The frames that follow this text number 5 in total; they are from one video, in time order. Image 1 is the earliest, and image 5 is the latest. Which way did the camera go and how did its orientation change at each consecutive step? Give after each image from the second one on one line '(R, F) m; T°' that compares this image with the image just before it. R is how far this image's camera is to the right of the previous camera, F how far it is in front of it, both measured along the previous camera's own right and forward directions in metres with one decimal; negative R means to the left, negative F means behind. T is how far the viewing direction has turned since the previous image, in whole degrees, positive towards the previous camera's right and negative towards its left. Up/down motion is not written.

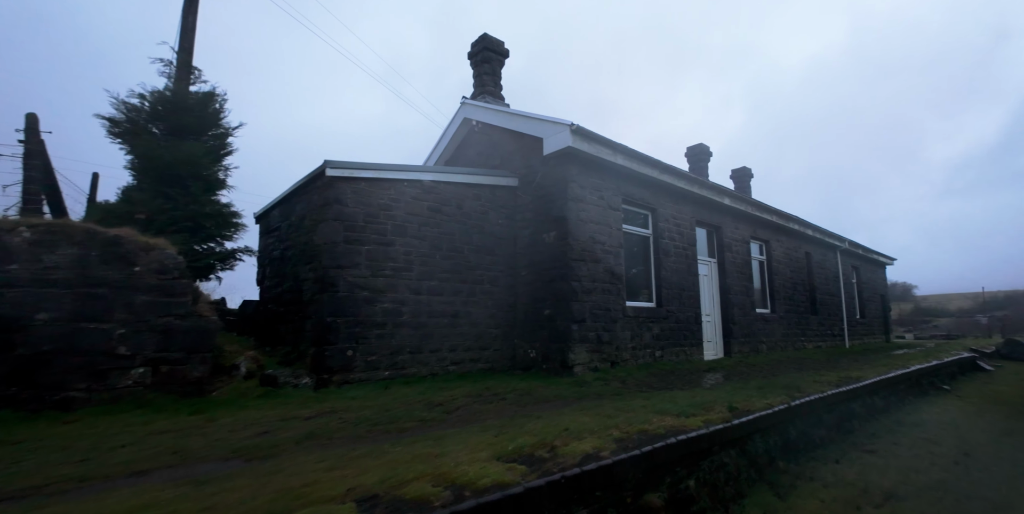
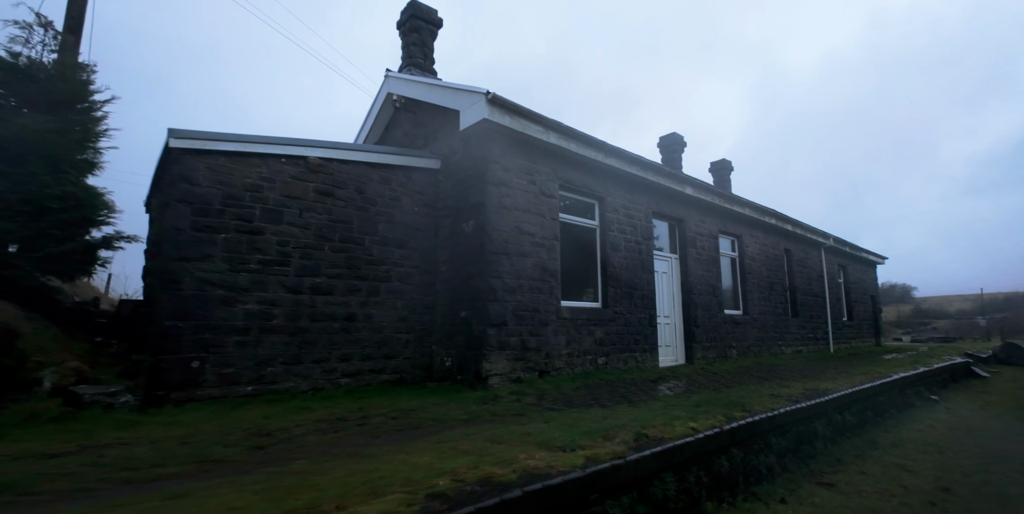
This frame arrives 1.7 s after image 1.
(+1.2, +0.9) m; 0°
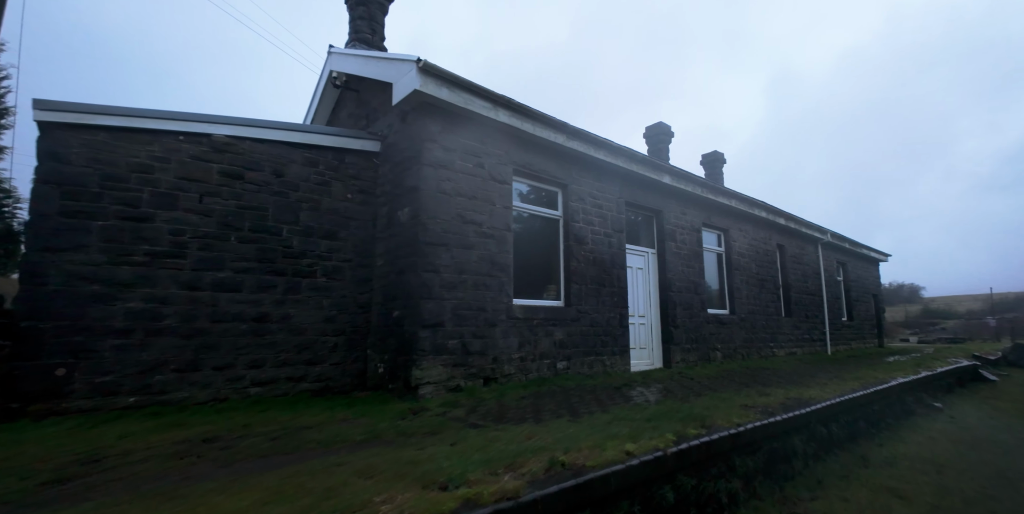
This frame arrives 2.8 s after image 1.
(+0.7, +0.6) m; -1°
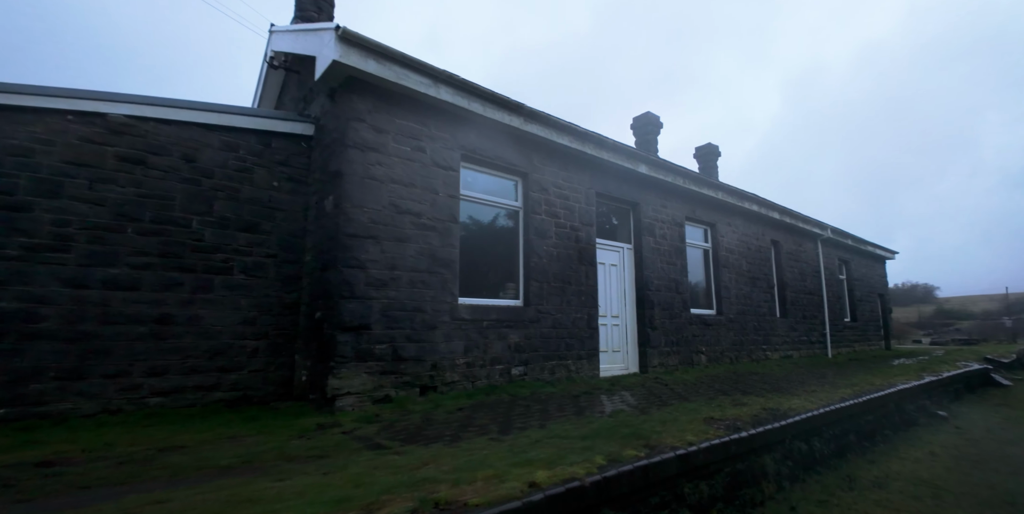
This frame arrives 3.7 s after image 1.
(+0.7, +0.5) m; -1°
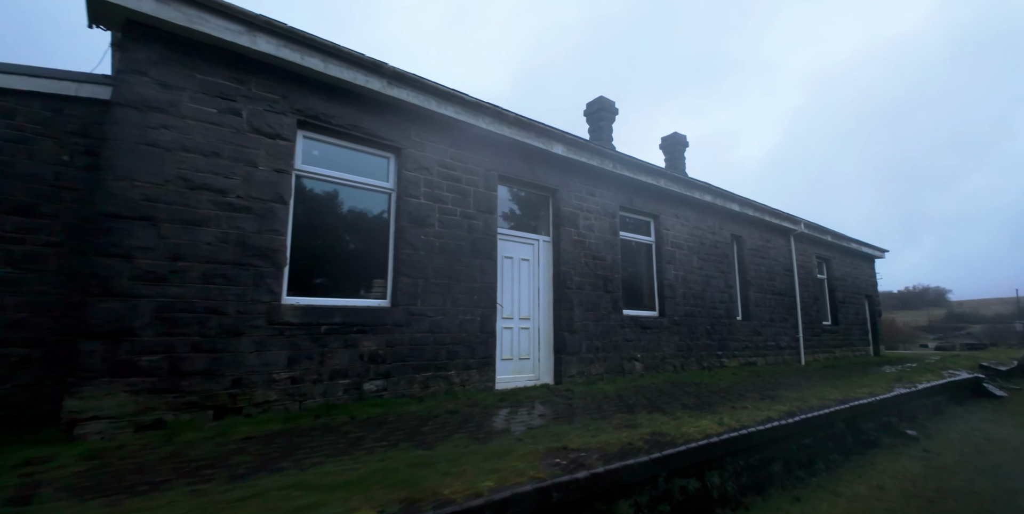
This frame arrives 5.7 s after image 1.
(+1.5, +0.9) m; -1°
